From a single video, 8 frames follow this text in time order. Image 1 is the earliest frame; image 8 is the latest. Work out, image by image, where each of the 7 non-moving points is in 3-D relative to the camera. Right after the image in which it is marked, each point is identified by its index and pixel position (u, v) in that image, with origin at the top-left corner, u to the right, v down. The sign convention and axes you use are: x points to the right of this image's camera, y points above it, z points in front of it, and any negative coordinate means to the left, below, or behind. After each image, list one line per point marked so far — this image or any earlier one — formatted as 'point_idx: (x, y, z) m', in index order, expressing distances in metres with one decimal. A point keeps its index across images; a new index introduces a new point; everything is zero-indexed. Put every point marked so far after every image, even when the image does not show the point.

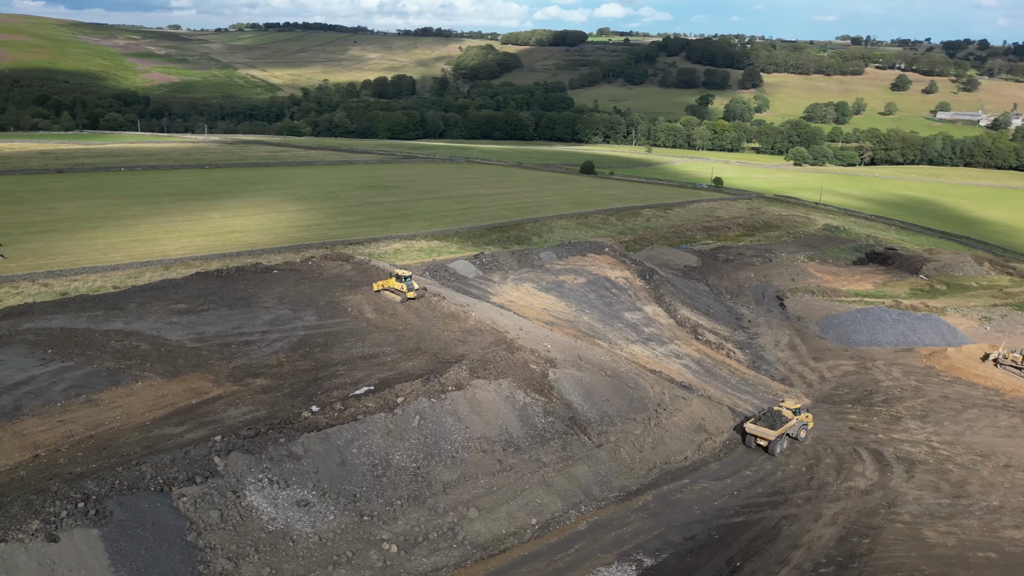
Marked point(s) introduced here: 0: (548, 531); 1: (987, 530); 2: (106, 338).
0: (+0.7, -4.5, +13.5) m
1: (+9.9, -5.0, +14.8) m
2: (-9.6, -1.2, +17.2) m
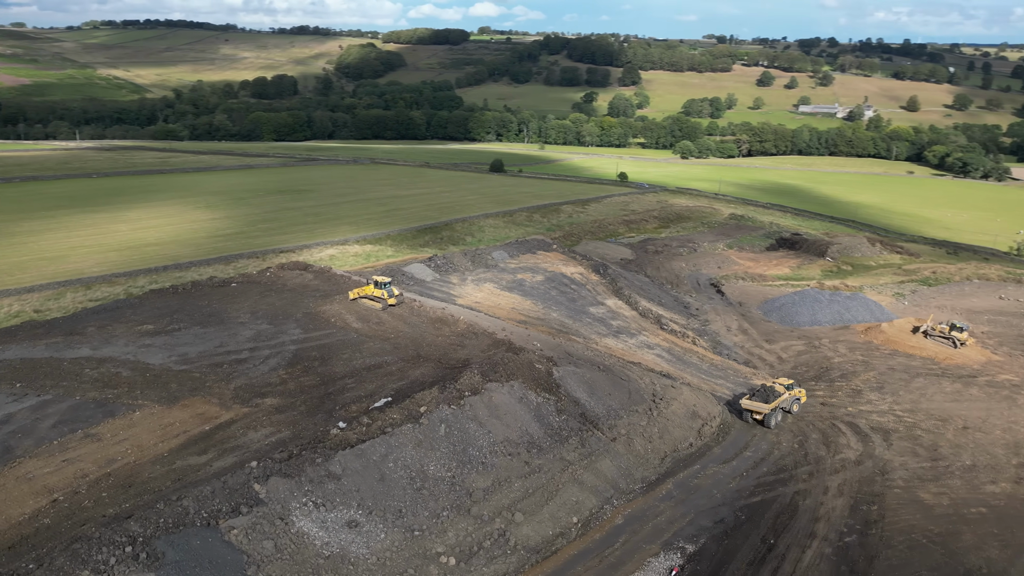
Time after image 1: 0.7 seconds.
0: (+1.5, -4.5, +13.6) m
1: (+10.4, -4.5, +16.2) m
2: (-9.4, -1.7, +15.8) m
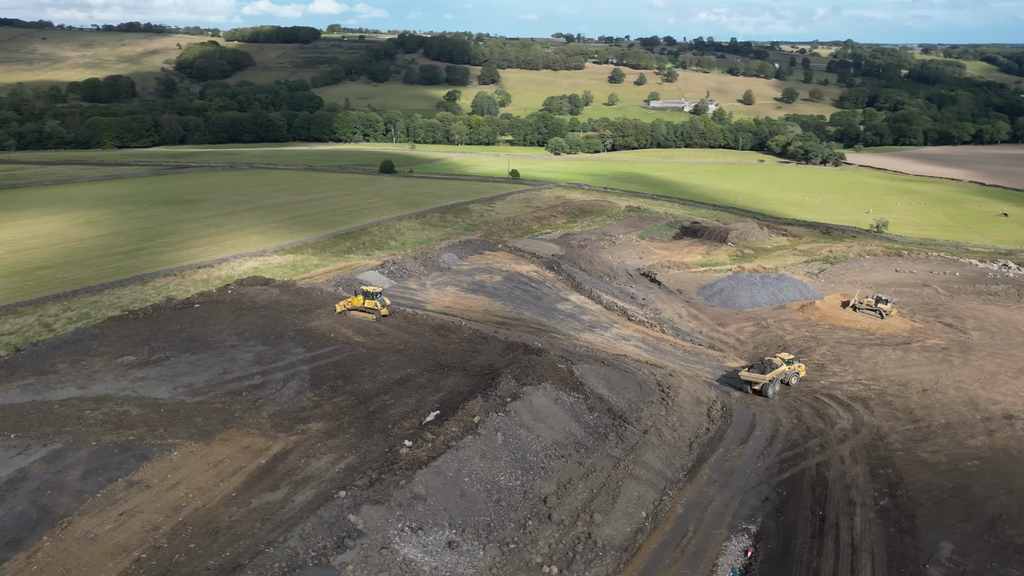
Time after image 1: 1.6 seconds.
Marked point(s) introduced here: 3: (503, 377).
0: (+2.8, -4.4, +13.8) m
1: (+11.1, -3.9, +18.0) m
2: (-8.4, -2.3, +14.0) m
3: (-0.2, -2.0, +16.0) m
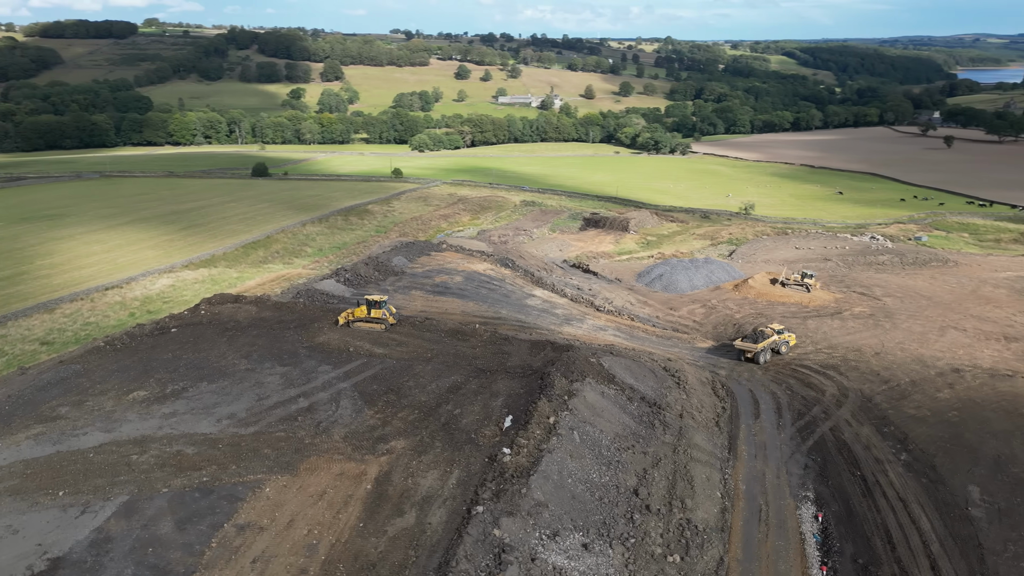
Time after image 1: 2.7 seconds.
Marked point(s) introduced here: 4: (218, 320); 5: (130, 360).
0: (+4.4, -4.2, +14.5) m
1: (+11.7, -3.1, +20.2) m
2: (-6.8, -2.8, +12.4) m
3: (+0.9, -2.0, +16.0) m
4: (-7.9, -0.9, +19.5) m
5: (-8.8, -1.7, +16.6) m
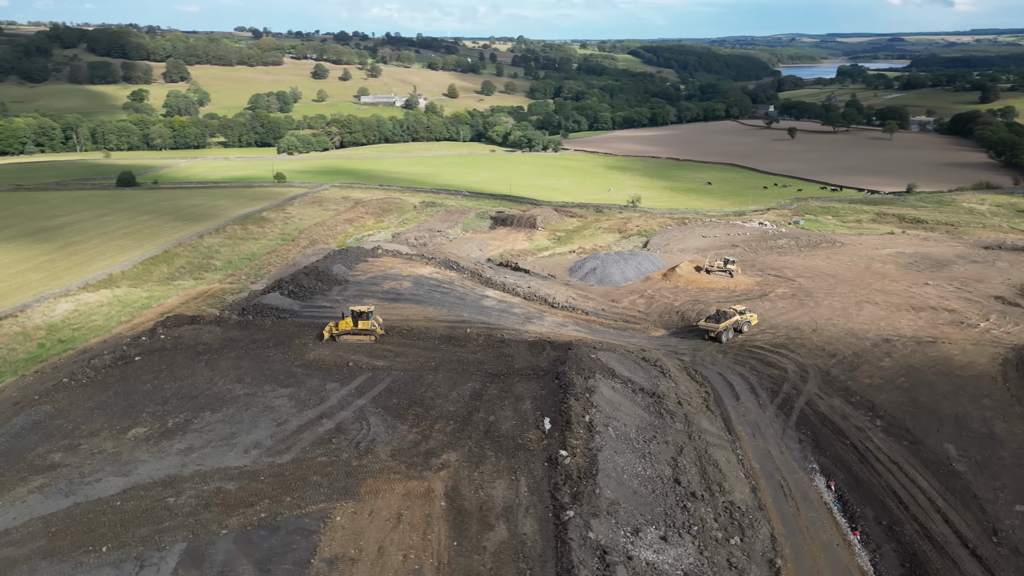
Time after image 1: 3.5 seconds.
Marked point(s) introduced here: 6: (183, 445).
0: (+5.1, -3.9, +15.2) m
1: (+11.2, -2.4, +22.1) m
2: (-5.6, -3.2, +11.2) m
3: (+1.2, -1.9, +16.0) m
4: (-8.1, -1.4, +18.0) m
5: (-8.4, -2.2, +14.9) m
6: (-5.8, -2.8, +12.8) m
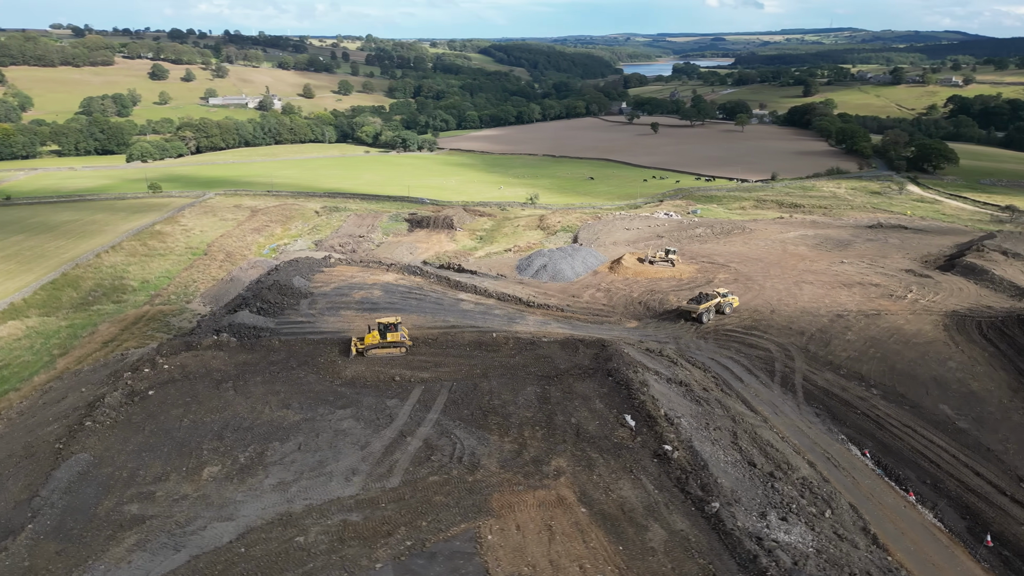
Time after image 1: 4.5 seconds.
0: (+6.4, -3.6, +16.1) m
1: (+11.1, -1.8, +24.0) m
2: (-3.4, -3.6, +10.2) m
3: (+2.3, -1.9, +16.2) m
4: (-7.2, -1.9, +16.4) m
5: (-6.9, -2.7, +13.4) m
6: (-3.9, -3.1, +11.7) m
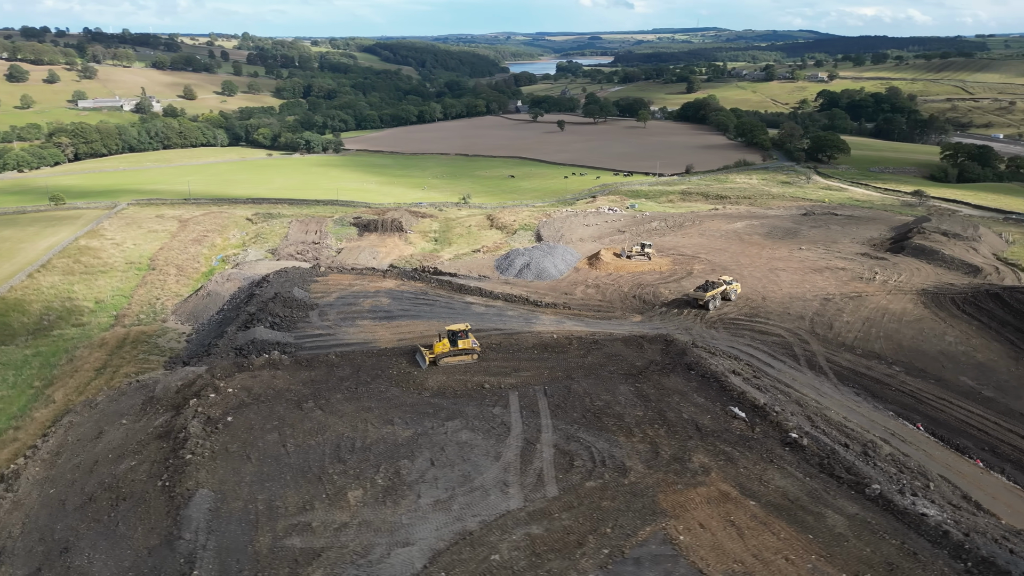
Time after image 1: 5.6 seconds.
0: (+8.3, -3.3, +17.0) m
1: (+11.7, -1.2, +25.4) m
2: (-0.6, -3.7, +9.8) m
3: (+4.2, -1.7, +16.5) m
4: (-5.3, -2.2, +15.4) m
5: (-4.5, -3.1, +12.5) m
6: (-1.3, -3.3, +11.2) m
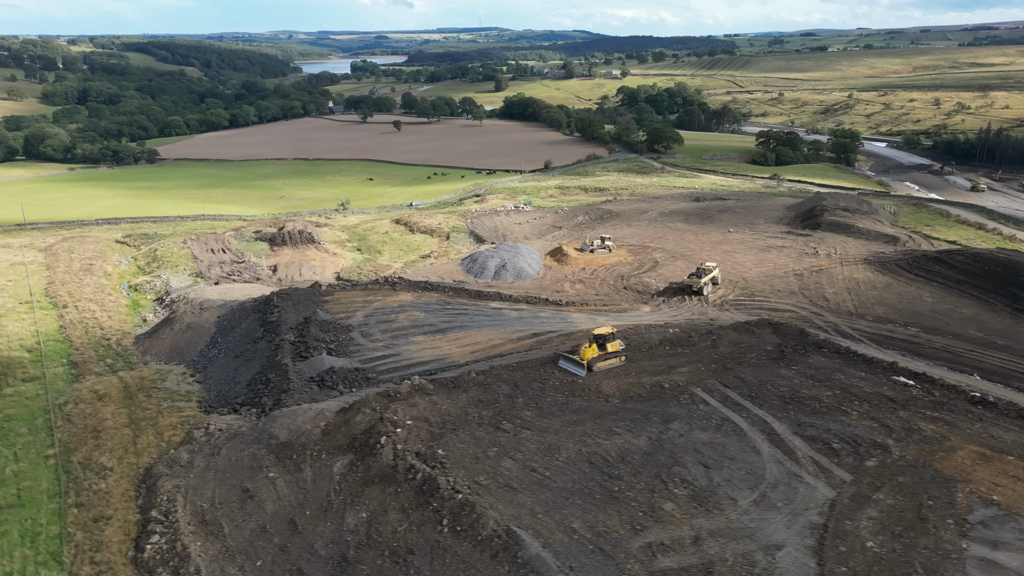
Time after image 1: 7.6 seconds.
0: (+11.5, -2.6, +19.1) m
1: (+12.6, -0.3, +28.1) m
2: (+4.7, -3.6, +10.0) m
3: (+7.5, -1.3, +17.6) m
4: (-1.3, -2.6, +14.3) m
5: (+0.2, -3.4, +11.6) m
6: (+3.6, -3.3, +11.2) m
